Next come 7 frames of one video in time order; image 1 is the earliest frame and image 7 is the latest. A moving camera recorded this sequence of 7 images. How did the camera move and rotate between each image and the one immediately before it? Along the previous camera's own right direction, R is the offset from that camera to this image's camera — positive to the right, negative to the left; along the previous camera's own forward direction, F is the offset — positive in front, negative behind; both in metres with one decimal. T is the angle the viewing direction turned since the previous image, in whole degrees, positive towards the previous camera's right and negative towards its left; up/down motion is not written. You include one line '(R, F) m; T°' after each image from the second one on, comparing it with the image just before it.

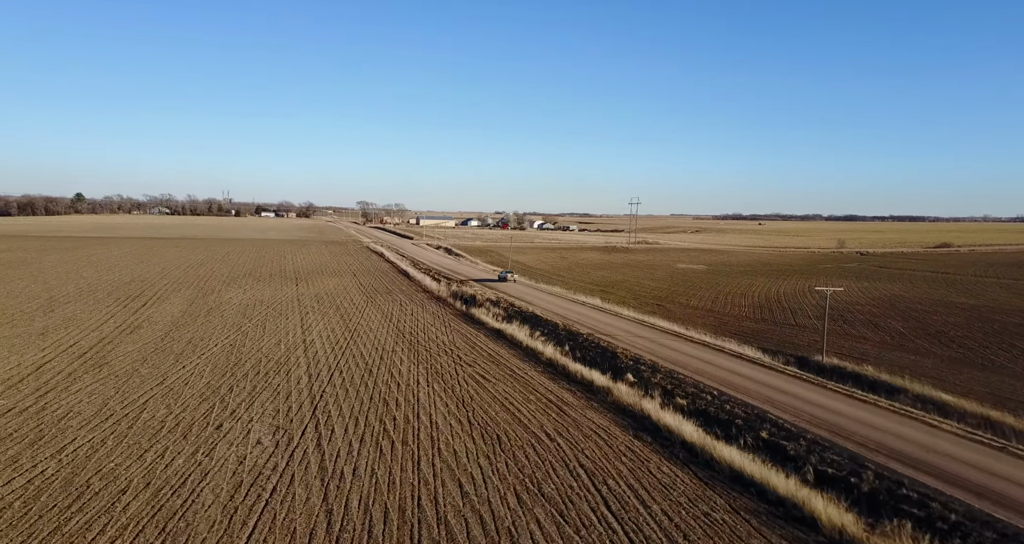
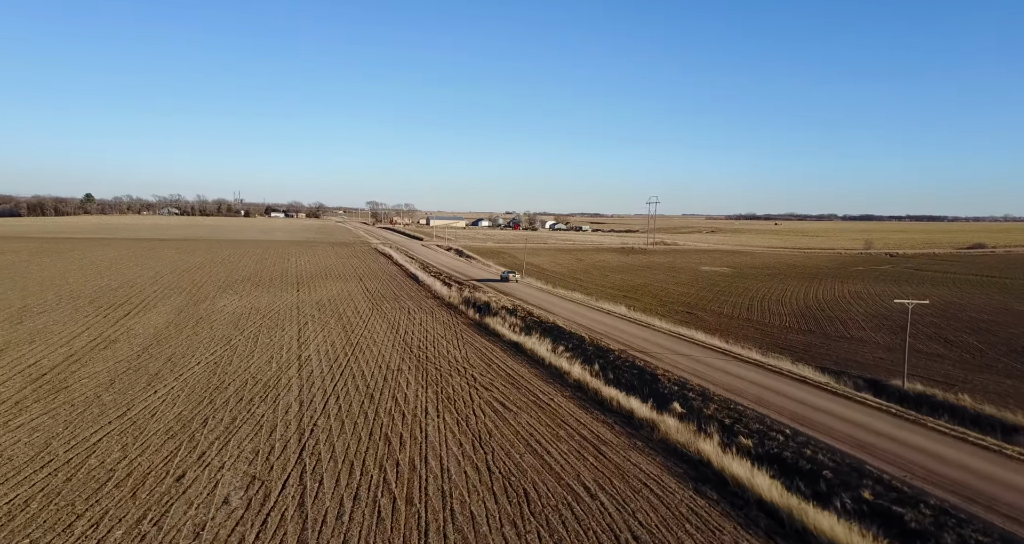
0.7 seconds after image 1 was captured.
(-0.4, +2.6) m; -1°
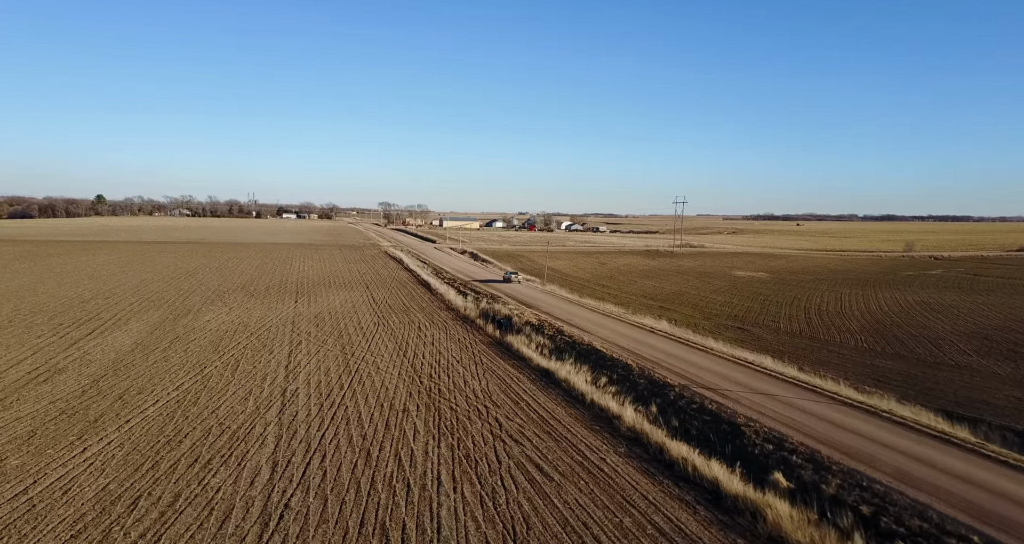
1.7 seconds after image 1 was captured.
(-0.6, +3.8) m; -1°
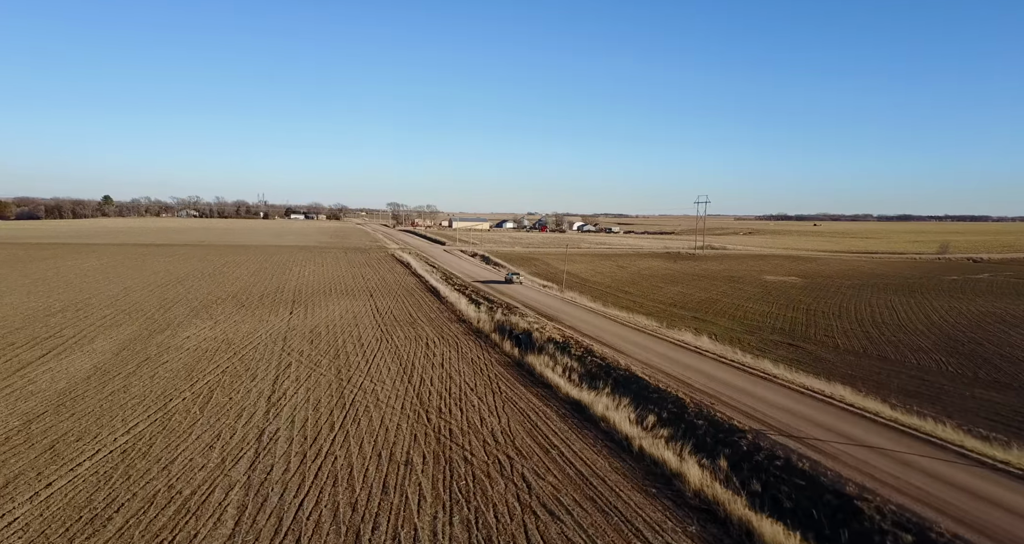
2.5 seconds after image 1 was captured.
(-0.5, +3.1) m; -1°
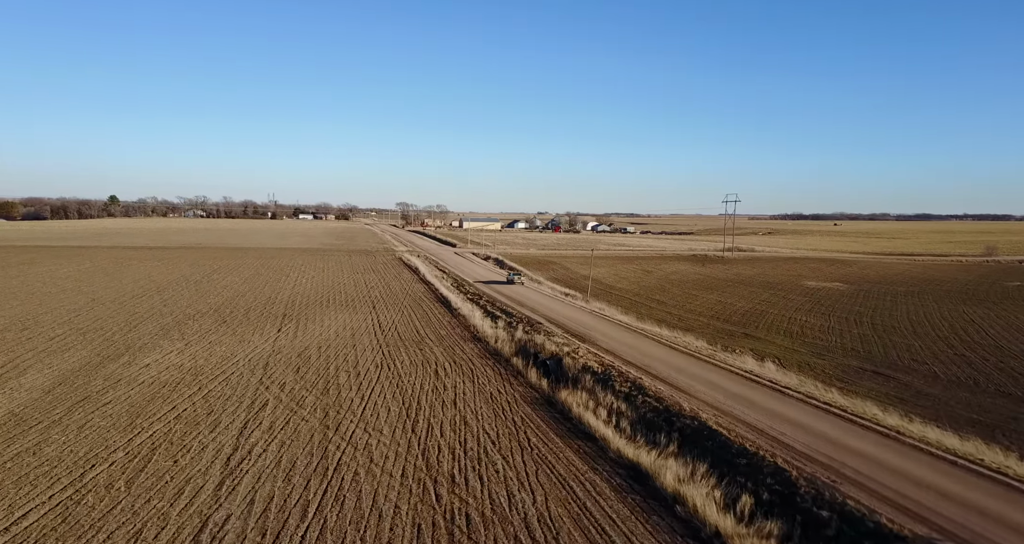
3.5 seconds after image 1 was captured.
(-0.6, +3.9) m; -1°
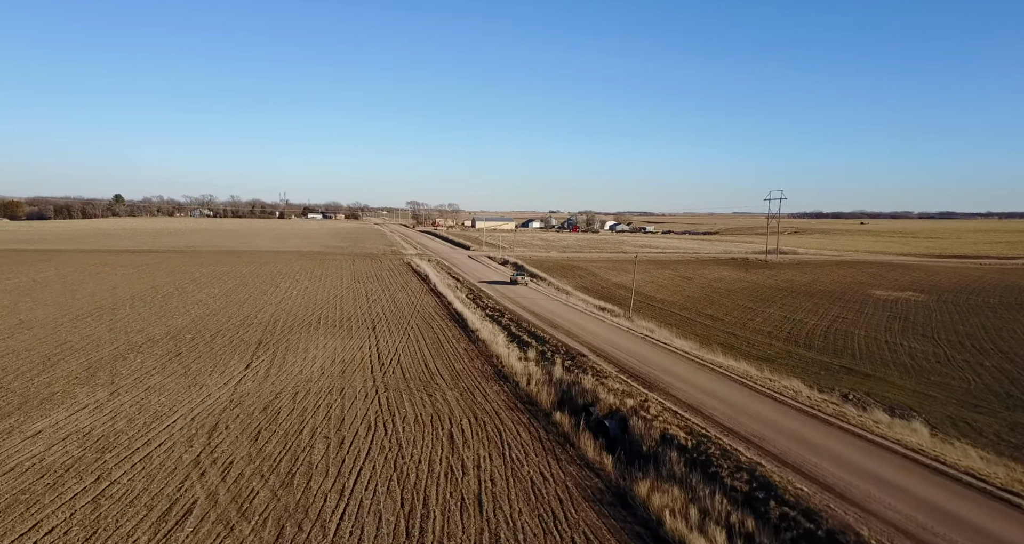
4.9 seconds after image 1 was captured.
(-0.9, +5.5) m; -1°
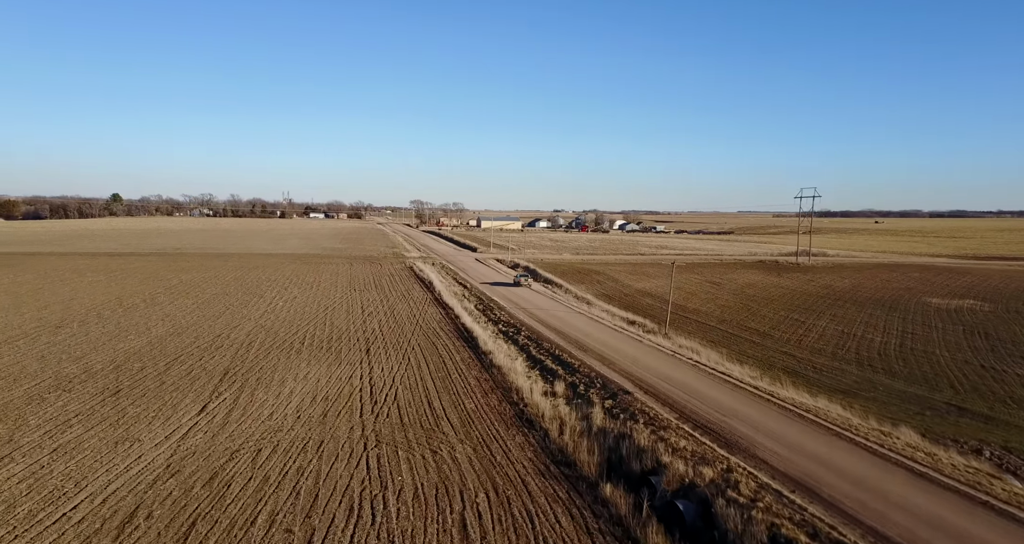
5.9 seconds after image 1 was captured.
(-0.6, +4.0) m; 0°
